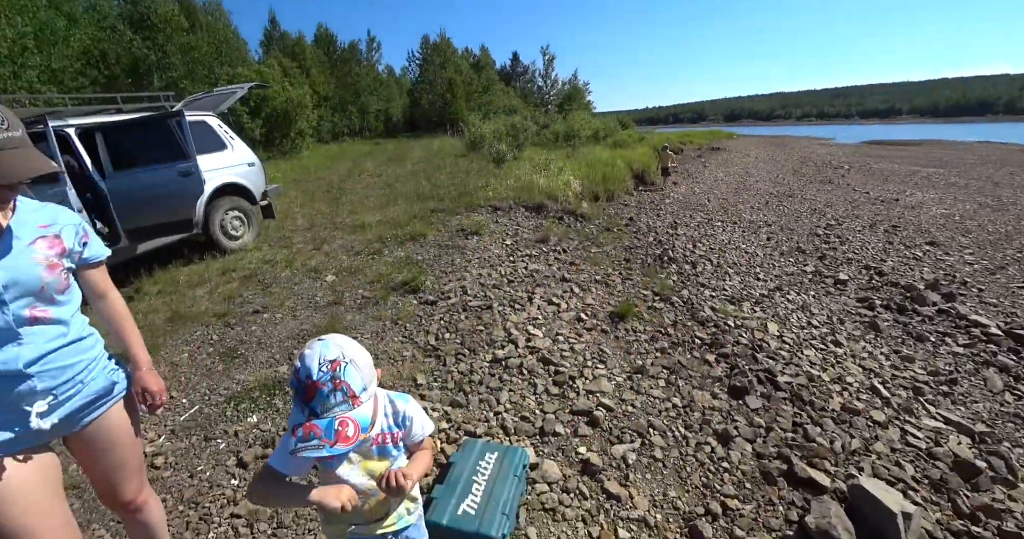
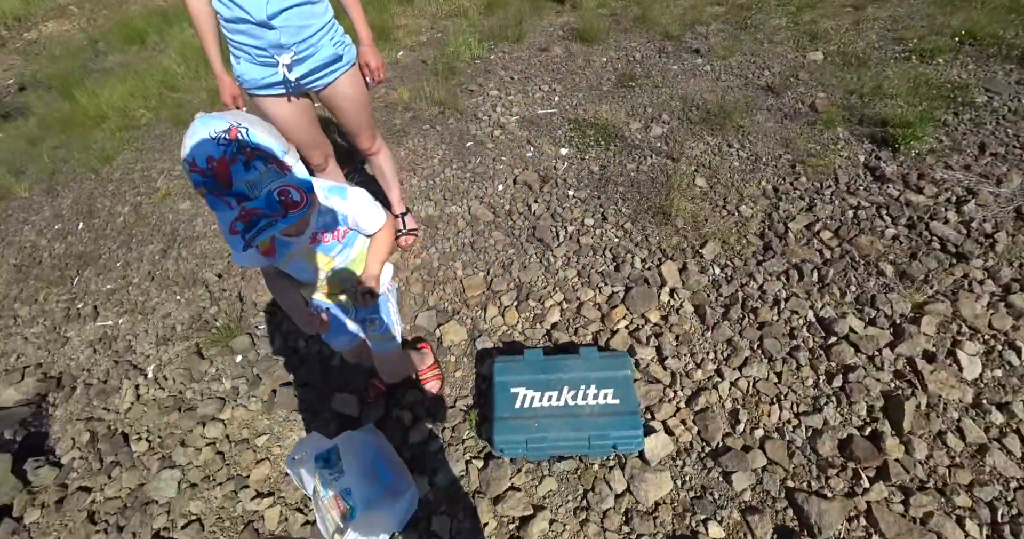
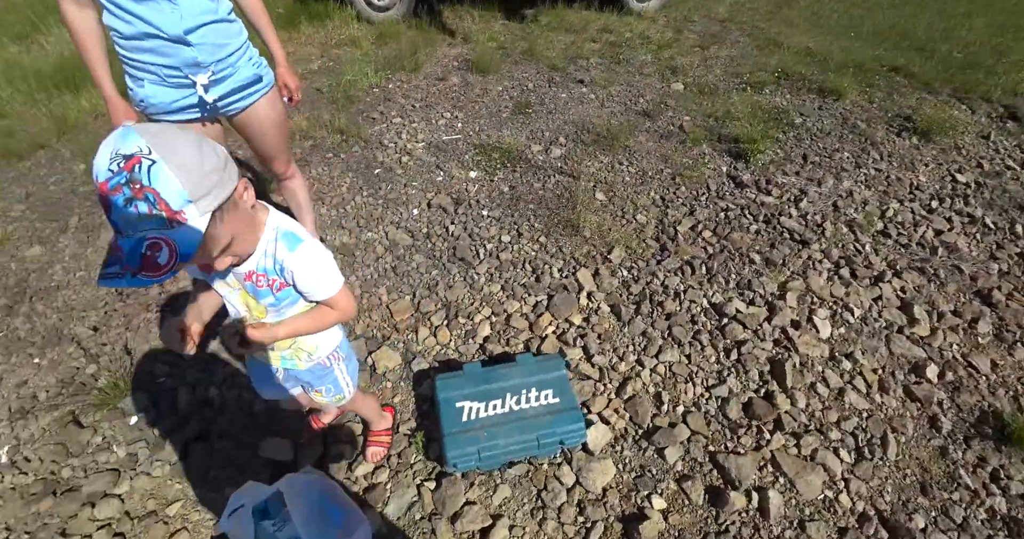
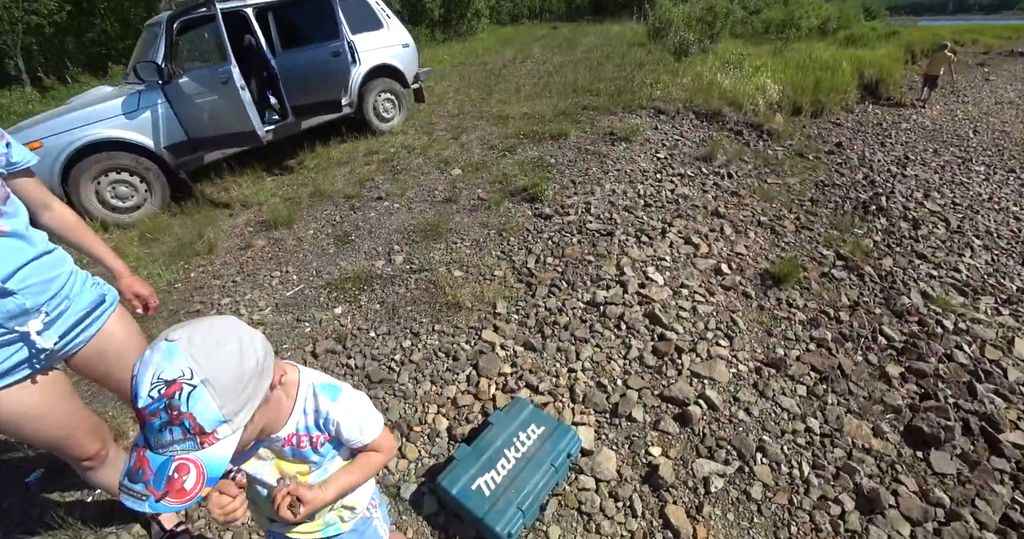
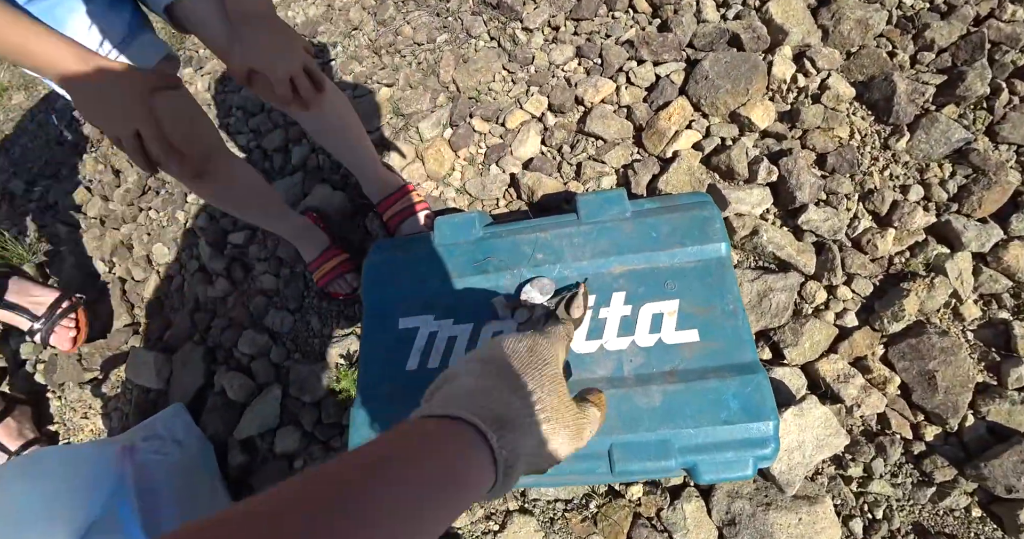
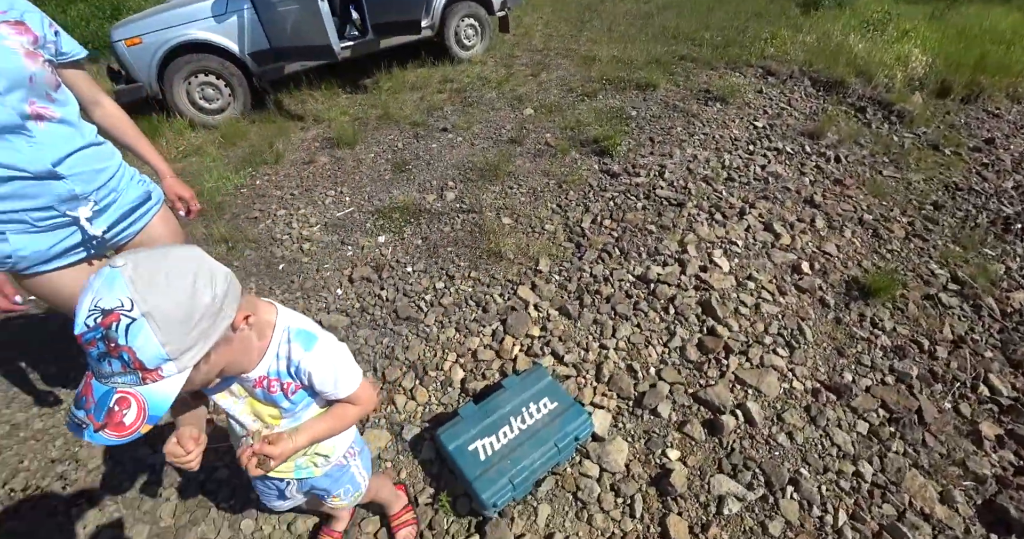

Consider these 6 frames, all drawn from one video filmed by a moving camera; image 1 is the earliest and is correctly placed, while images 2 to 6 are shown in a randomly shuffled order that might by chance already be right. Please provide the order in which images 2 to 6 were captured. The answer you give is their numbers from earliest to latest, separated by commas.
4, 6, 3, 2, 5
